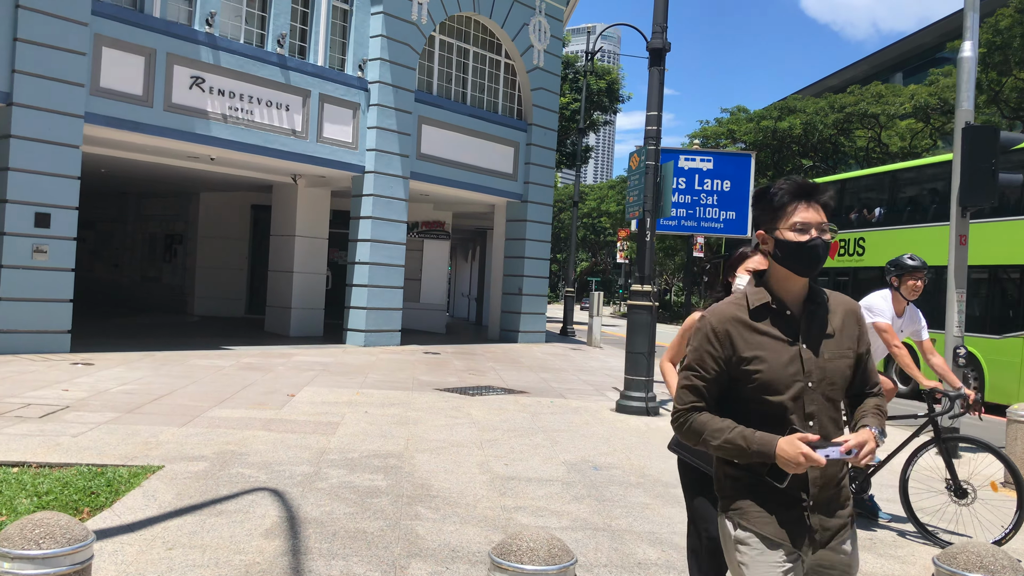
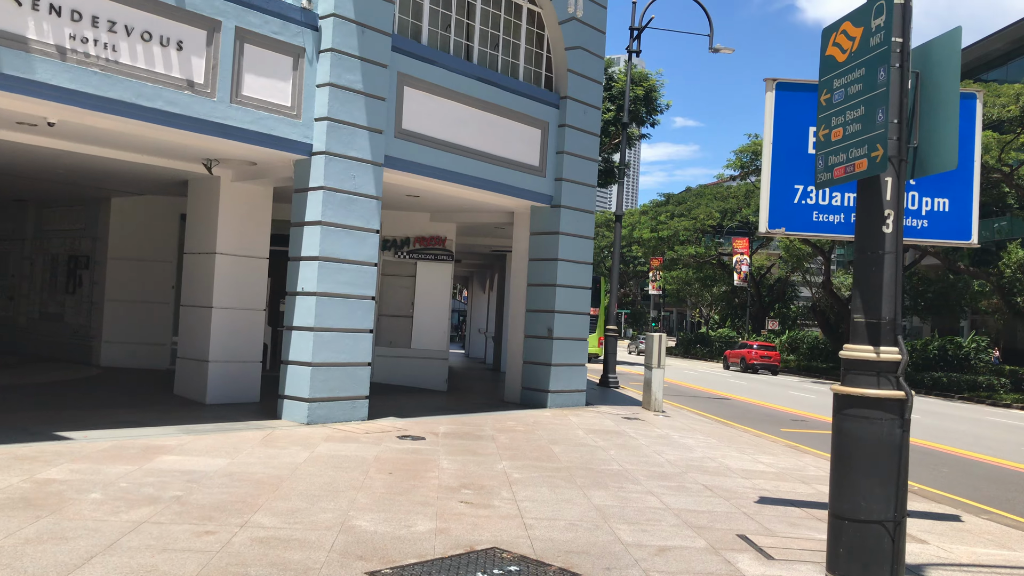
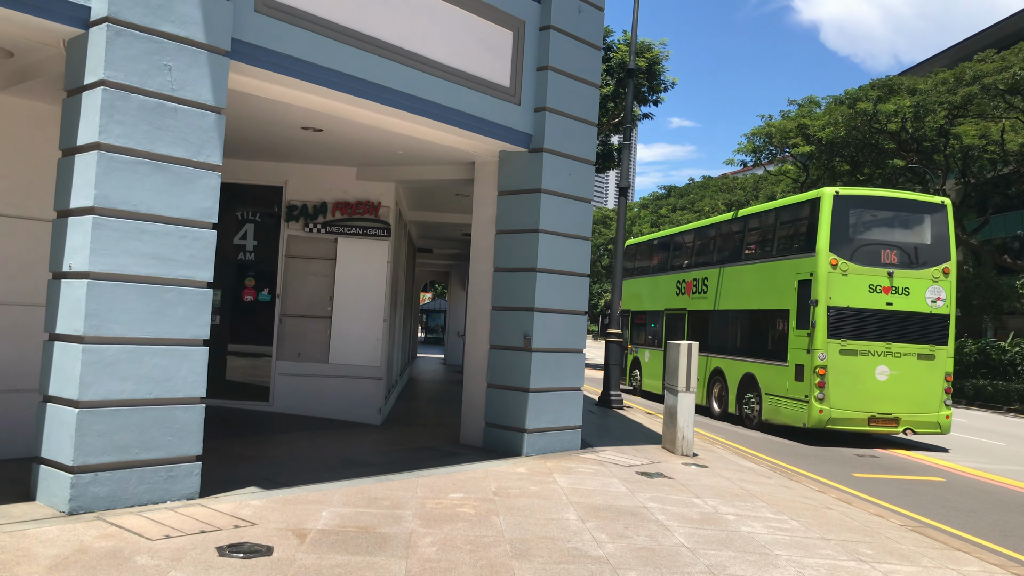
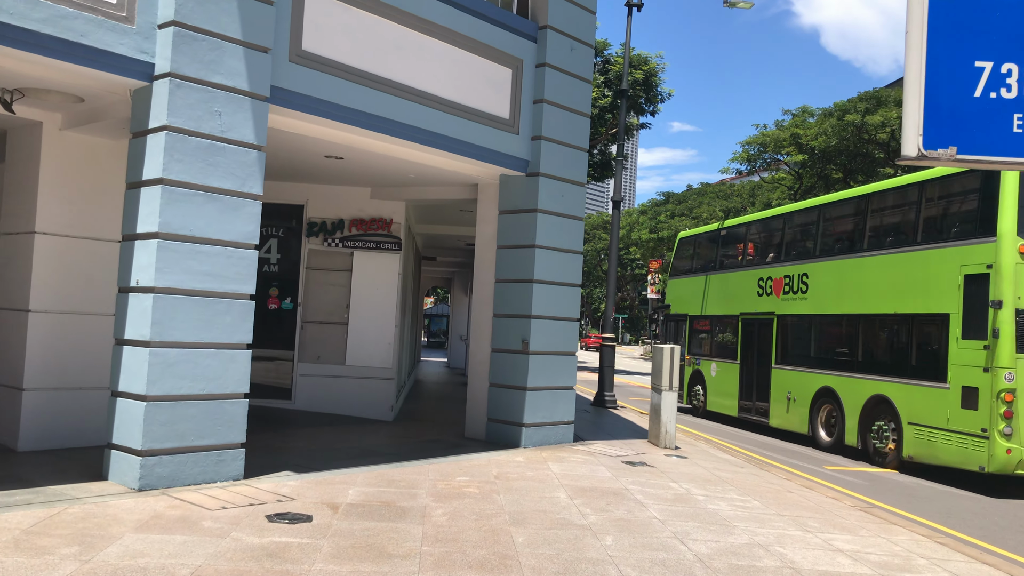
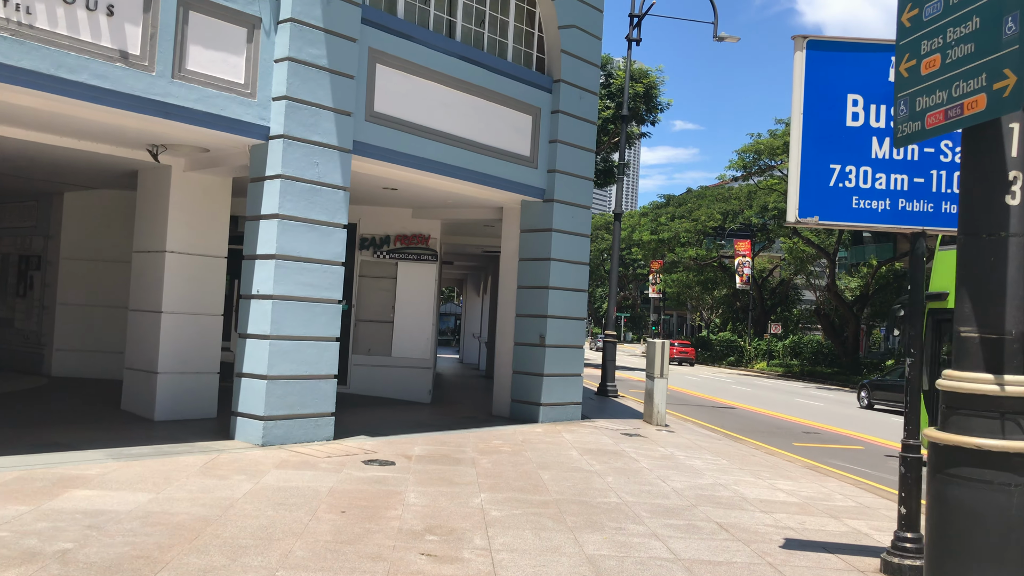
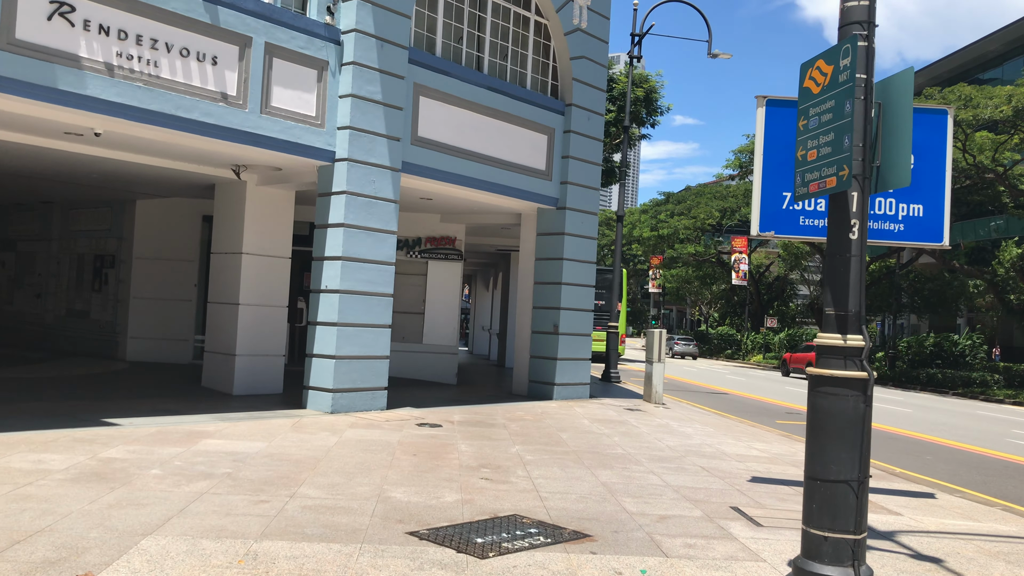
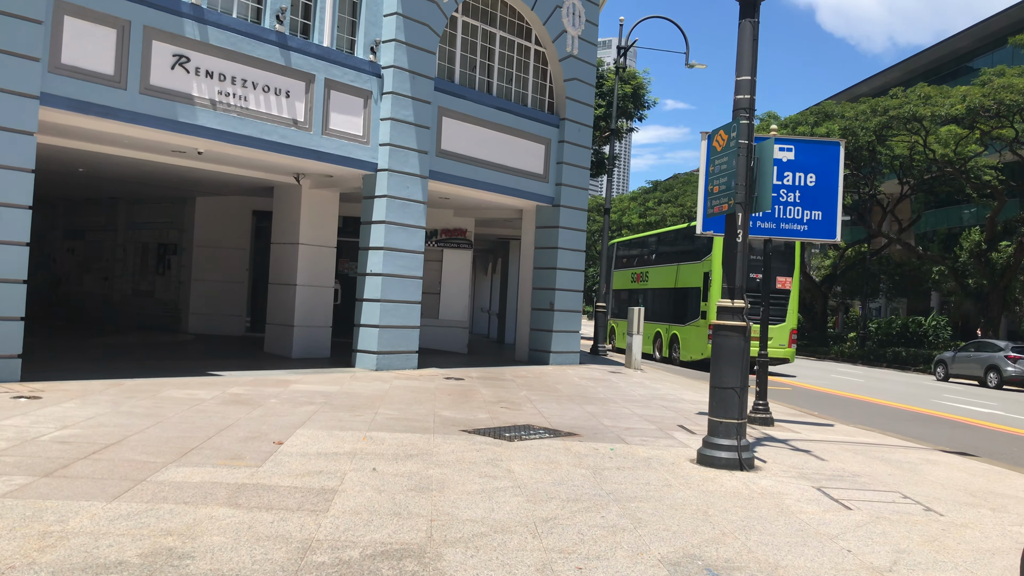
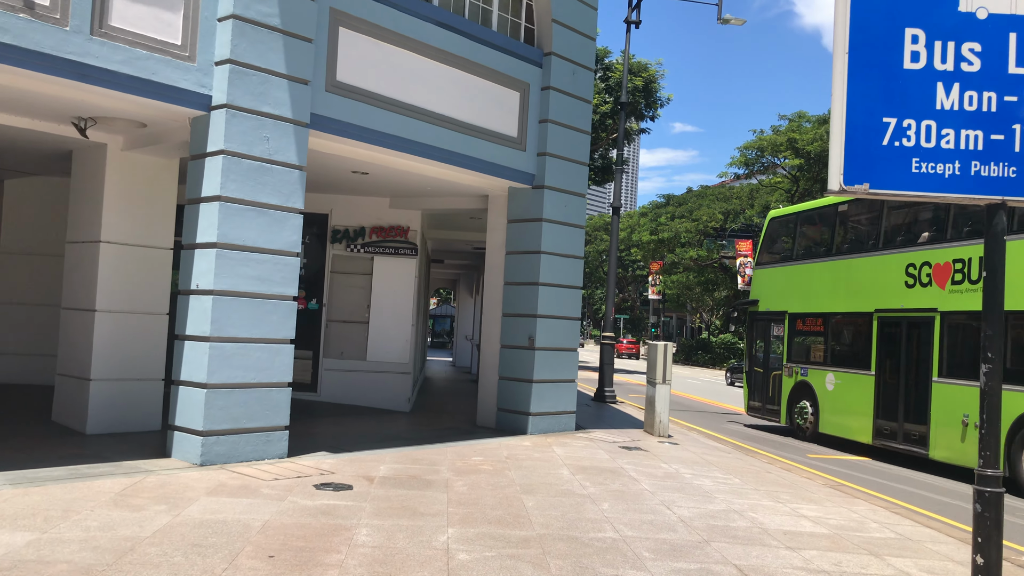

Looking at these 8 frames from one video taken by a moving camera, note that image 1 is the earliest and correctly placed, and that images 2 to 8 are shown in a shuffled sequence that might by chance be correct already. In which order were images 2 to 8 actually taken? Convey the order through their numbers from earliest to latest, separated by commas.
7, 6, 2, 5, 8, 4, 3
